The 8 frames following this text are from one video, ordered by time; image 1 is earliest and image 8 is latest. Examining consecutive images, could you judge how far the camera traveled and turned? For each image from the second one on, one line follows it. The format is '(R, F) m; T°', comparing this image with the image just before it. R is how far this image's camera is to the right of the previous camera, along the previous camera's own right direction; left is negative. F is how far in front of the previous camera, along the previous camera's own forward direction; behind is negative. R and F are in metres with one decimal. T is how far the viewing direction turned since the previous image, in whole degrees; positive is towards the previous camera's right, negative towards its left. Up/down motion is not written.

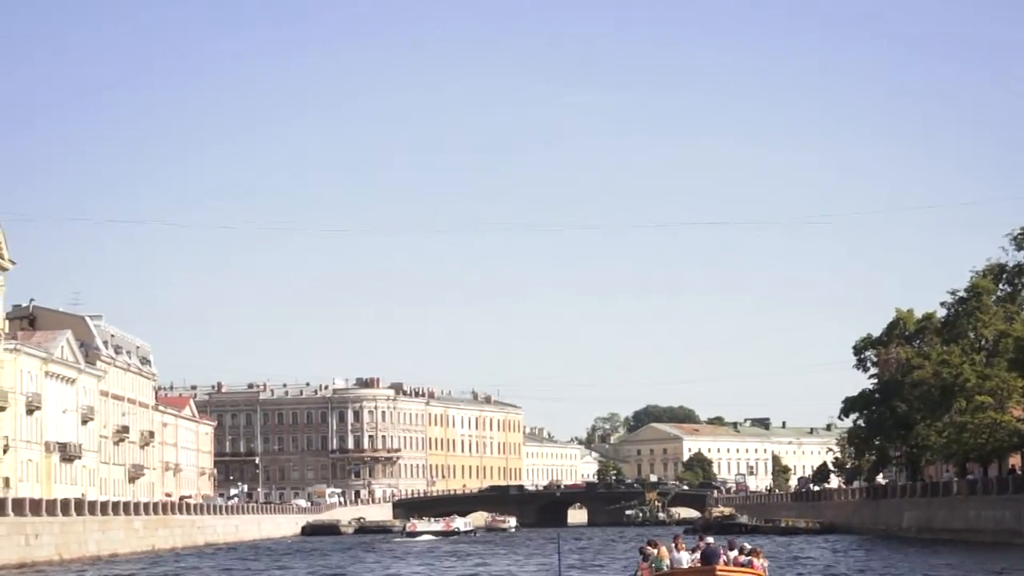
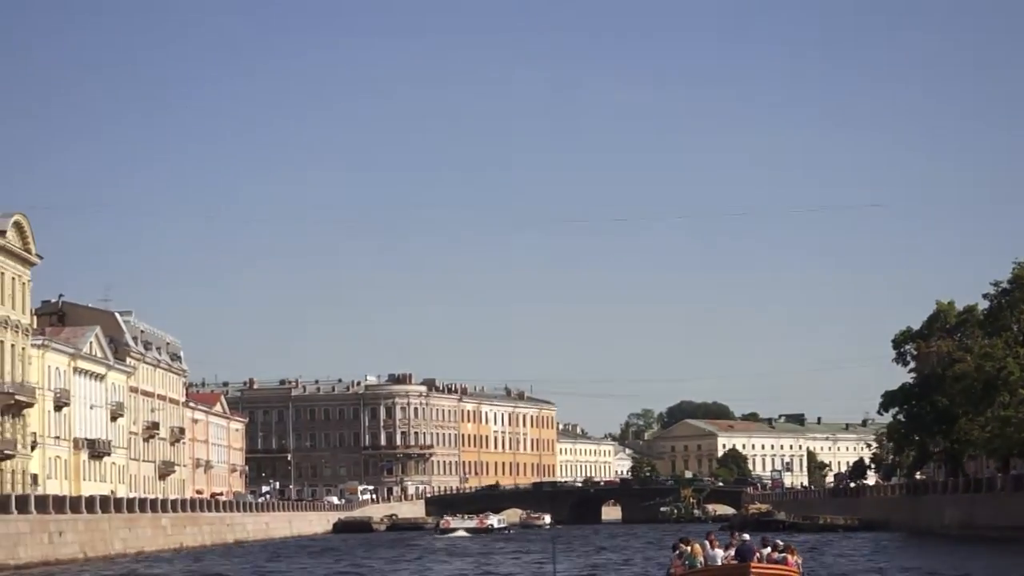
(0.0, +1.5) m; -1°
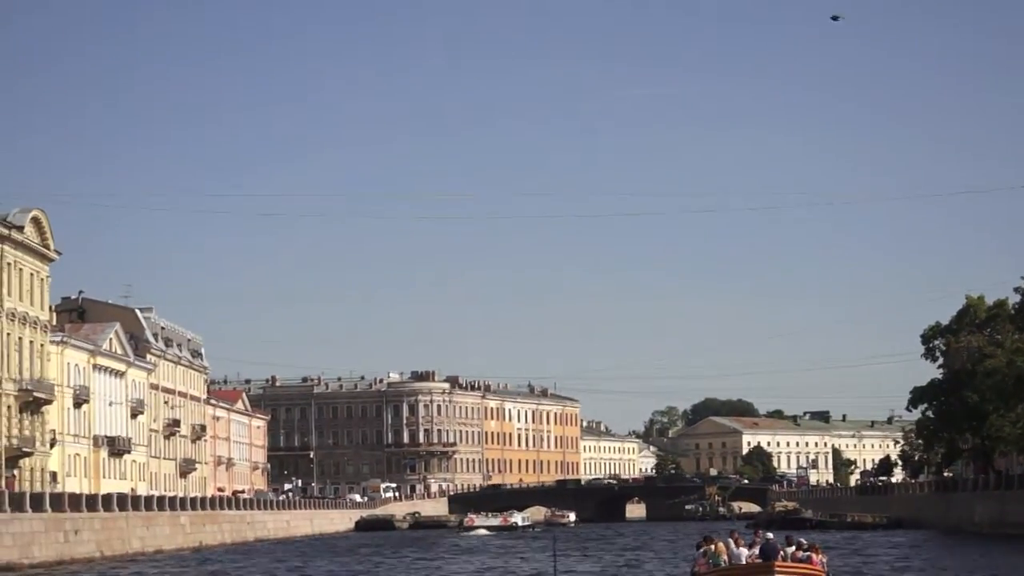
(0.0, +1.2) m; -1°
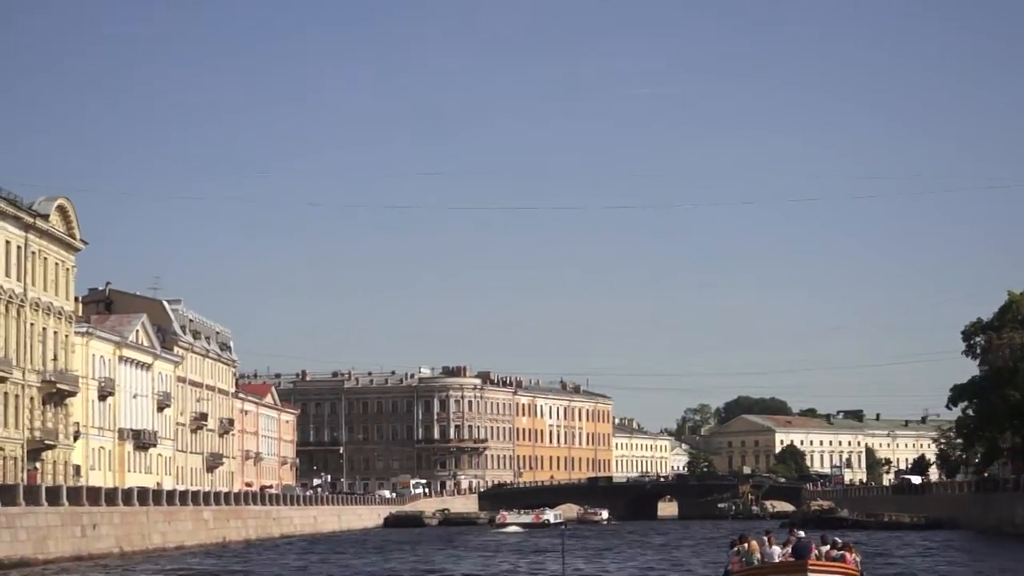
(+0.1, +1.8) m; -1°
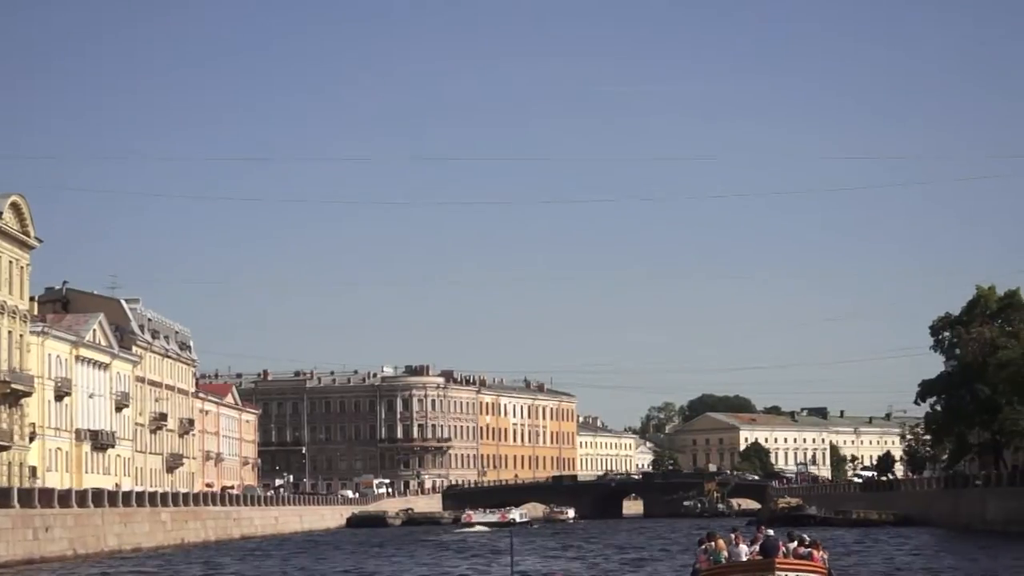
(0.0, +1.3) m; +1°
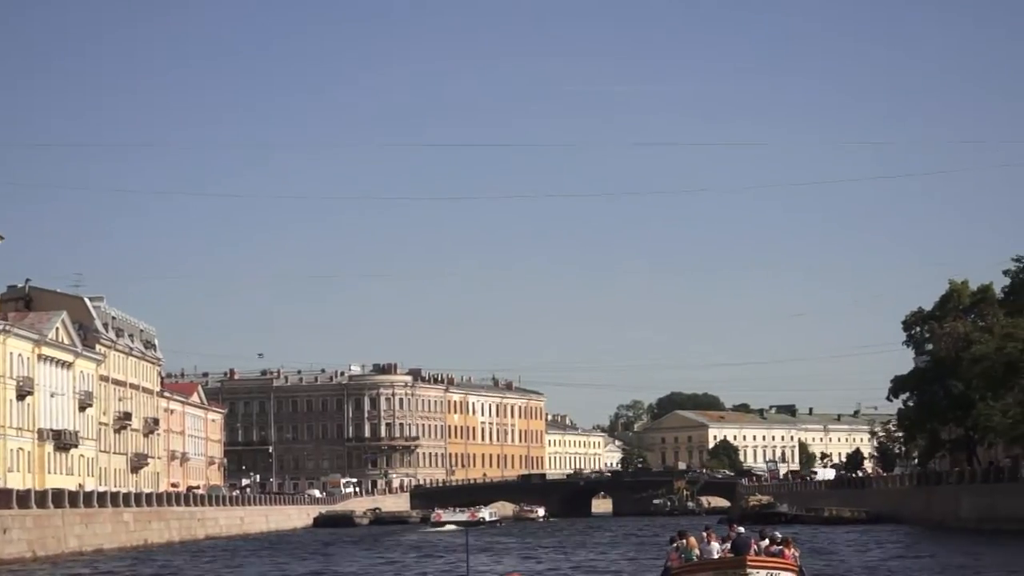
(0.0, +1.1) m; +1°
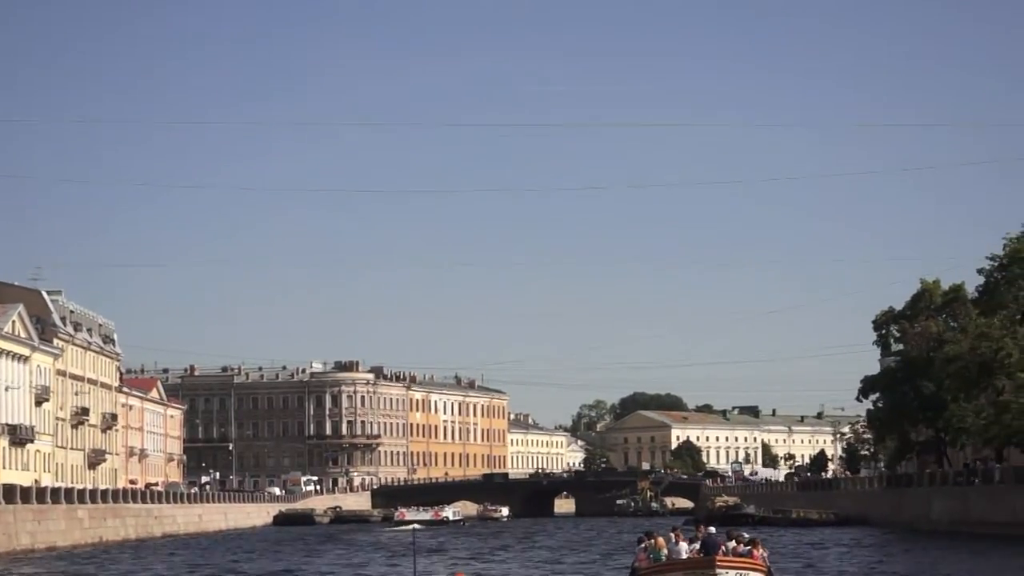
(-0.2, +1.5) m; +1°
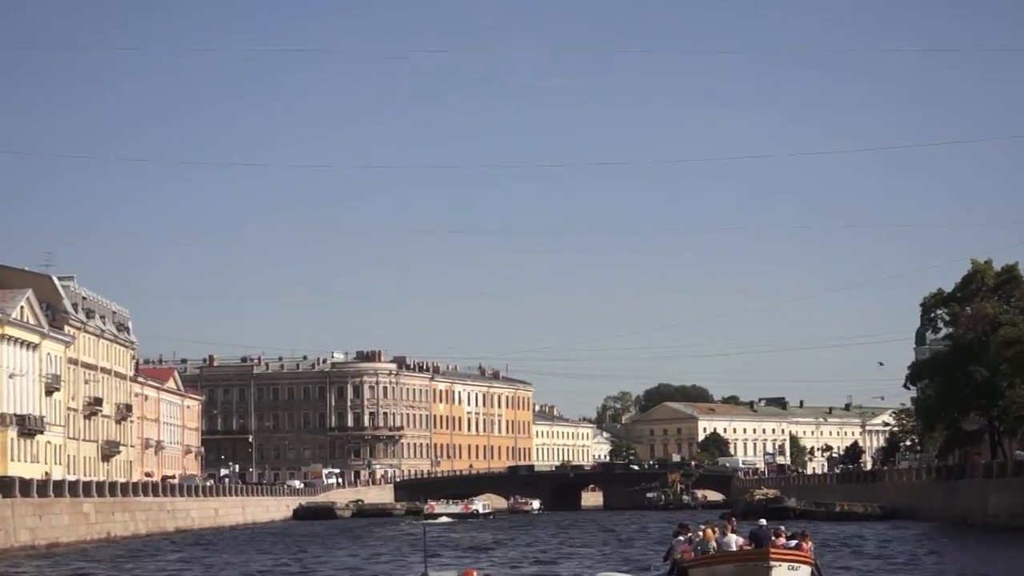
(-0.3, +4.2) m; -1°
